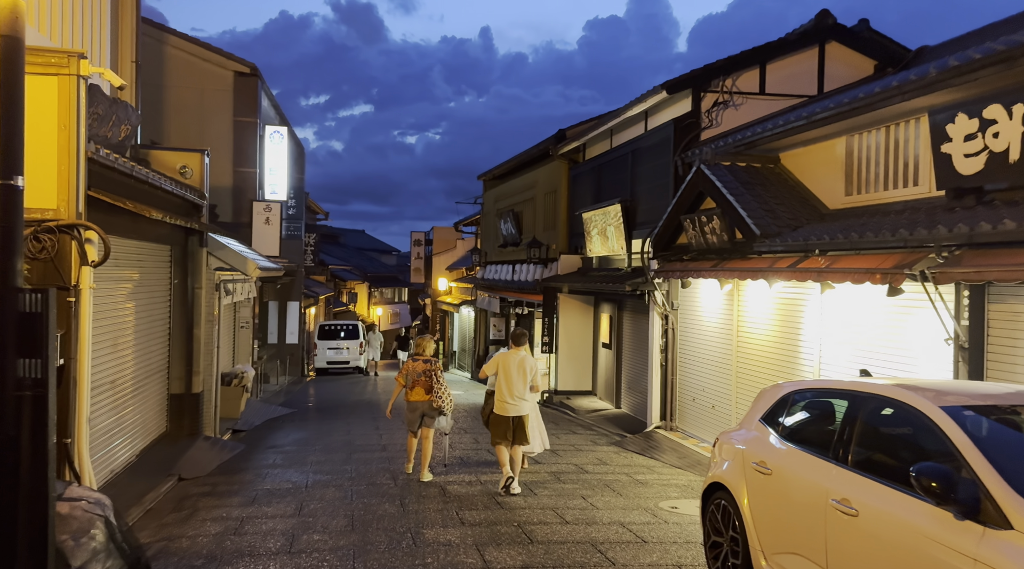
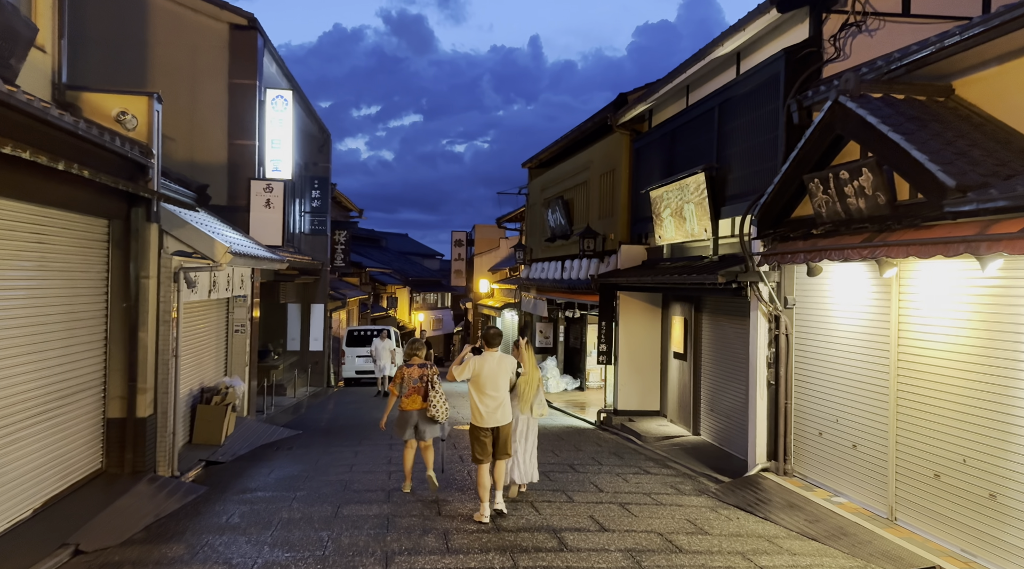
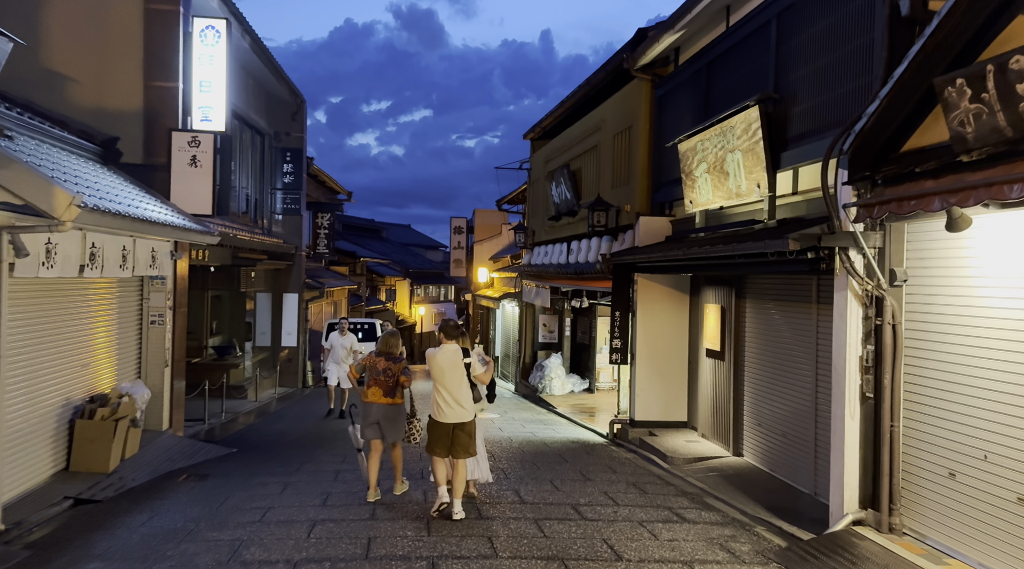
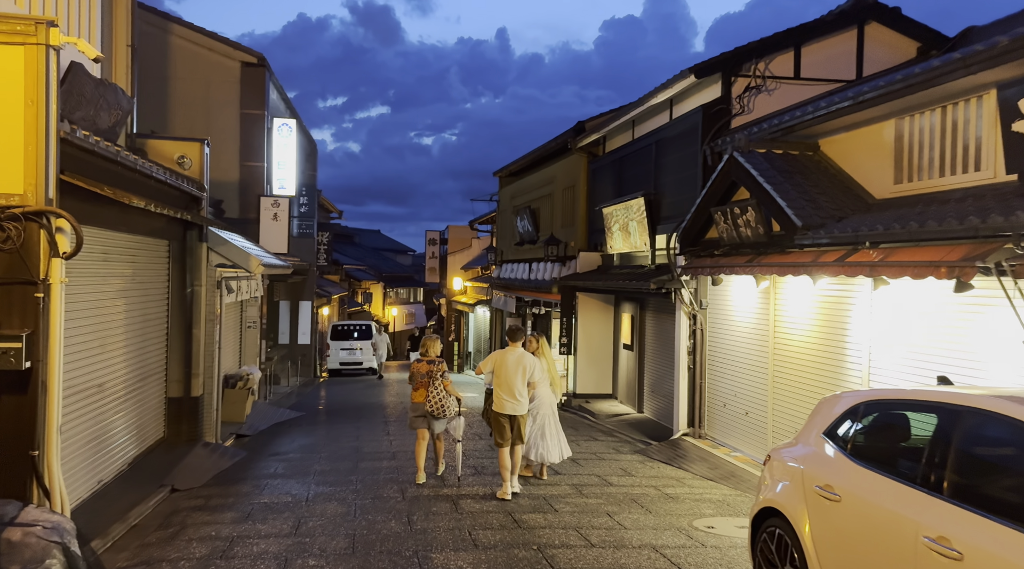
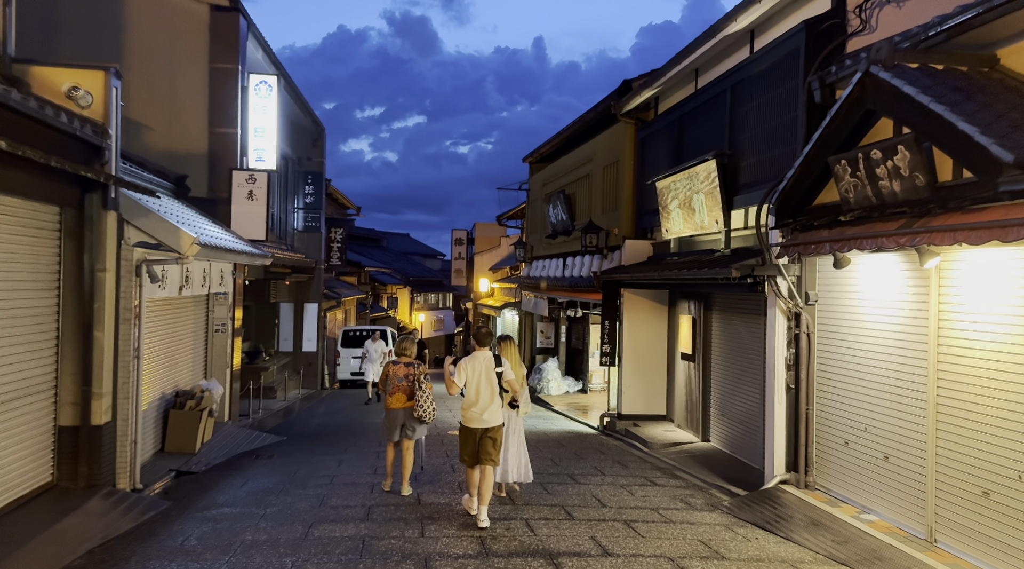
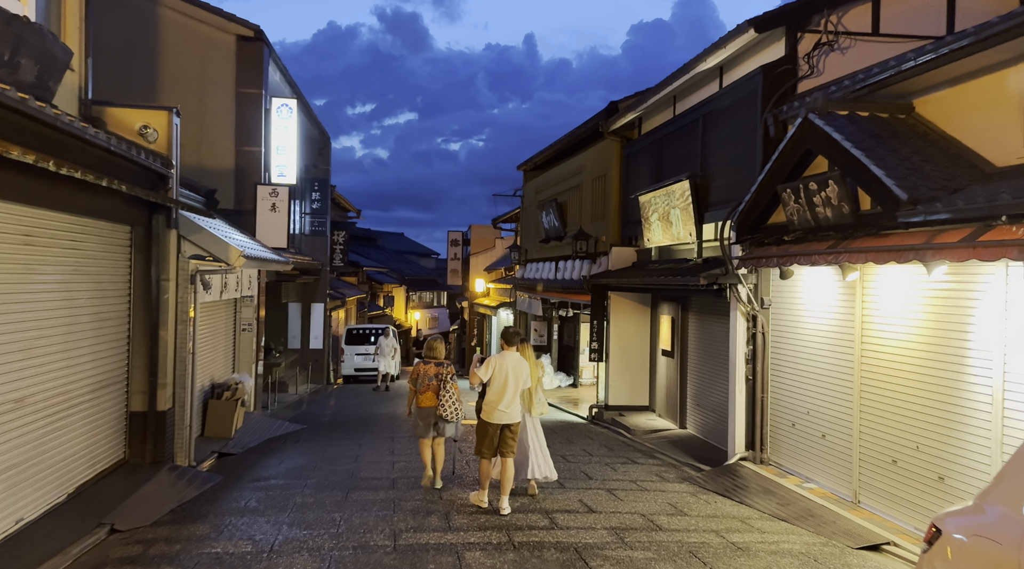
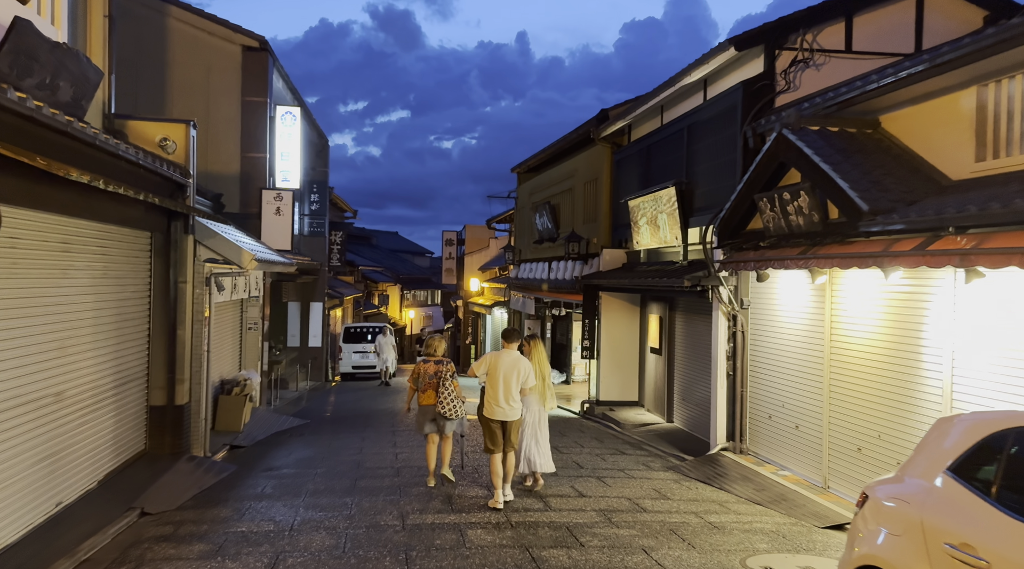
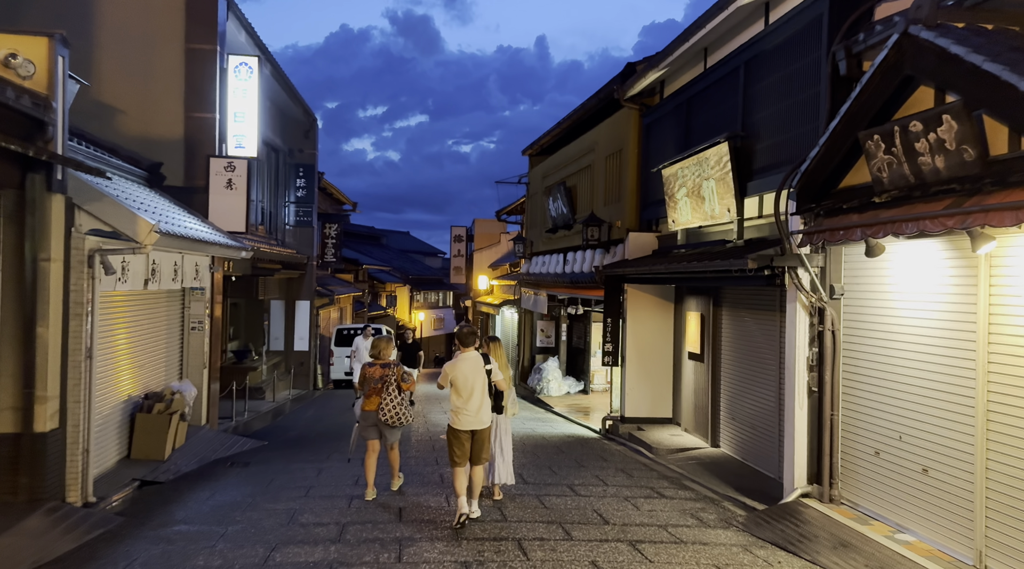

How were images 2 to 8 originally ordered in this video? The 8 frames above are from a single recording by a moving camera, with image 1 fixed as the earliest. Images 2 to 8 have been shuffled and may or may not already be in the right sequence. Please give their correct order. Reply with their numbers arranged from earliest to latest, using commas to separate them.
4, 7, 6, 2, 5, 8, 3
